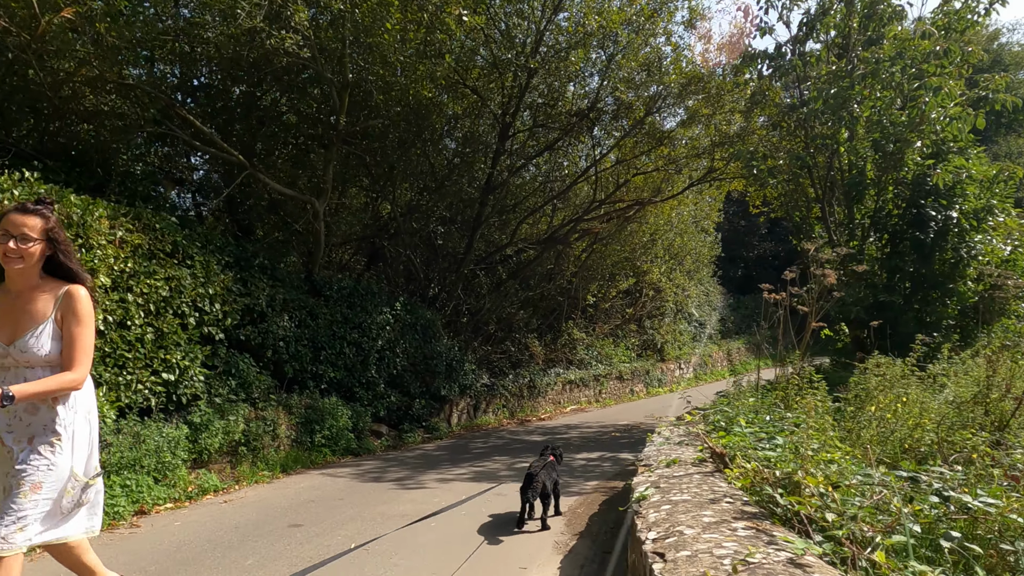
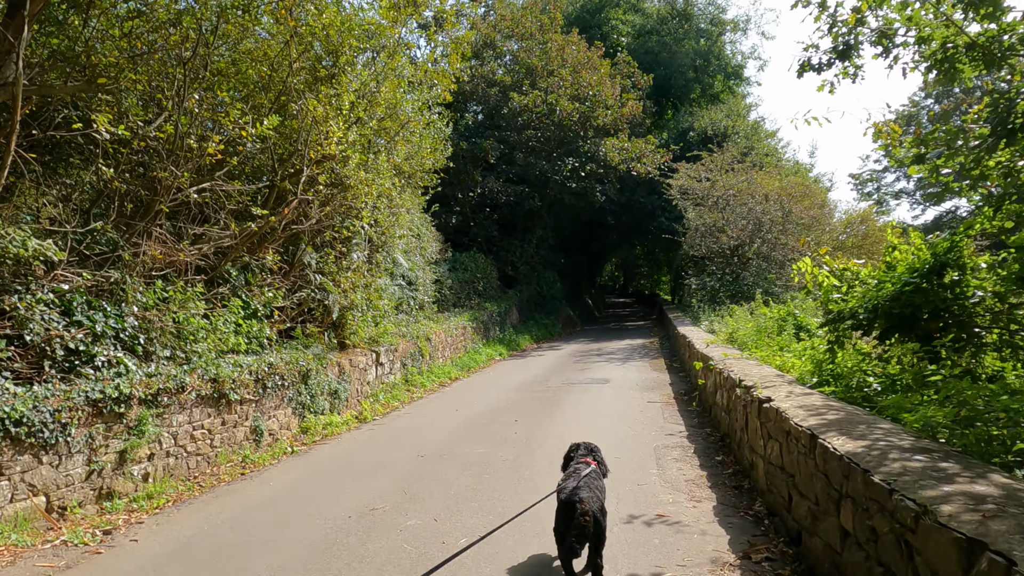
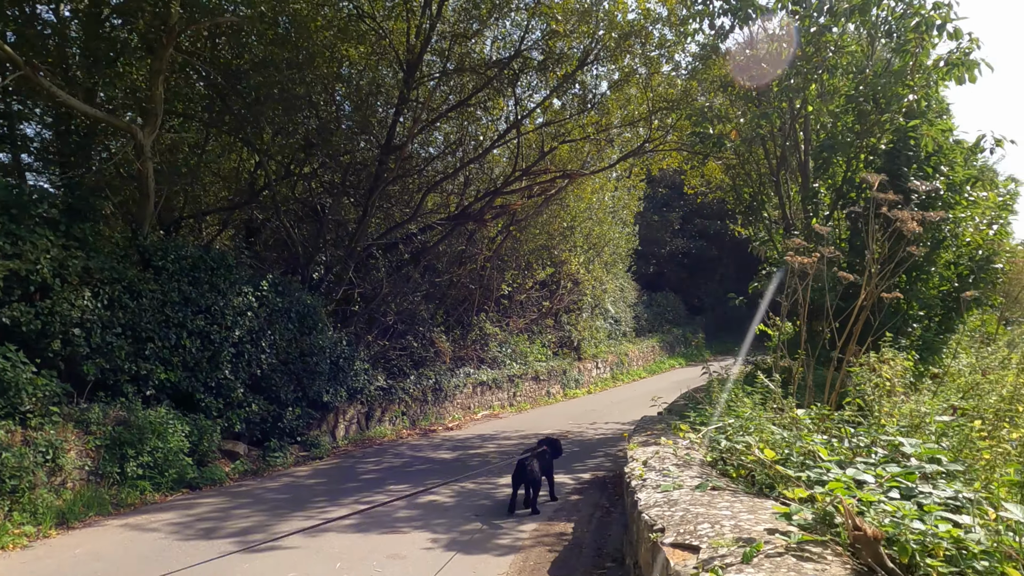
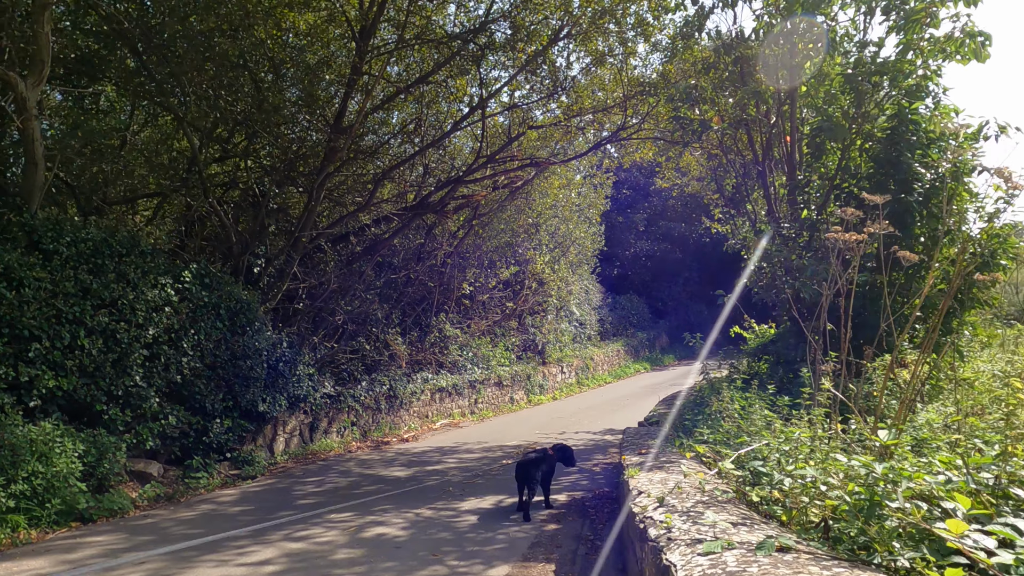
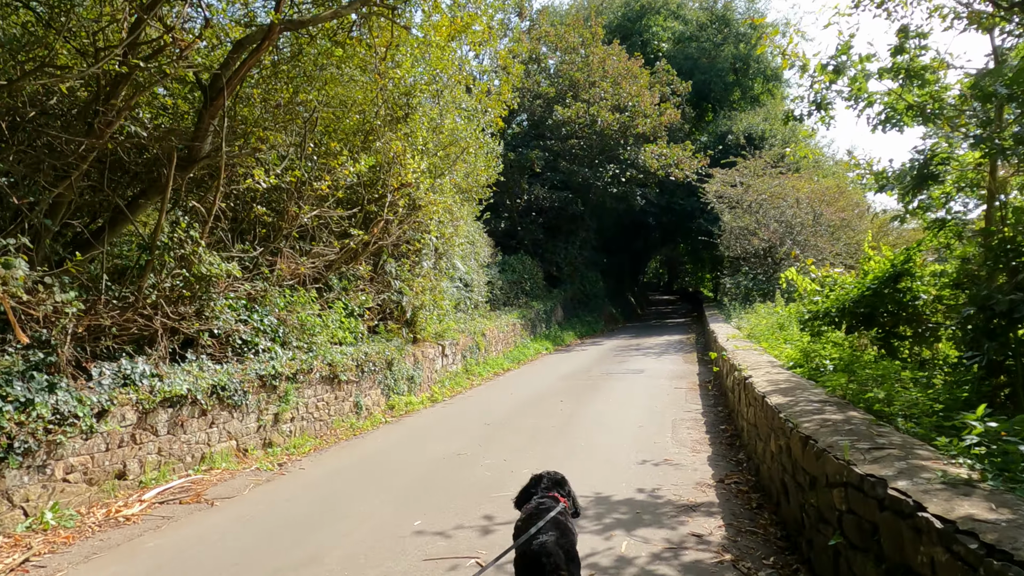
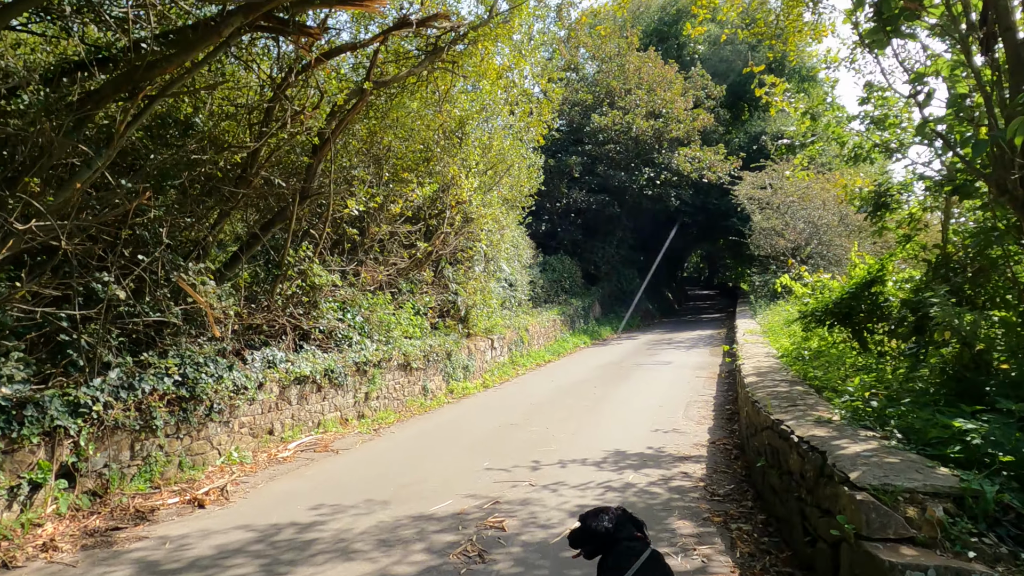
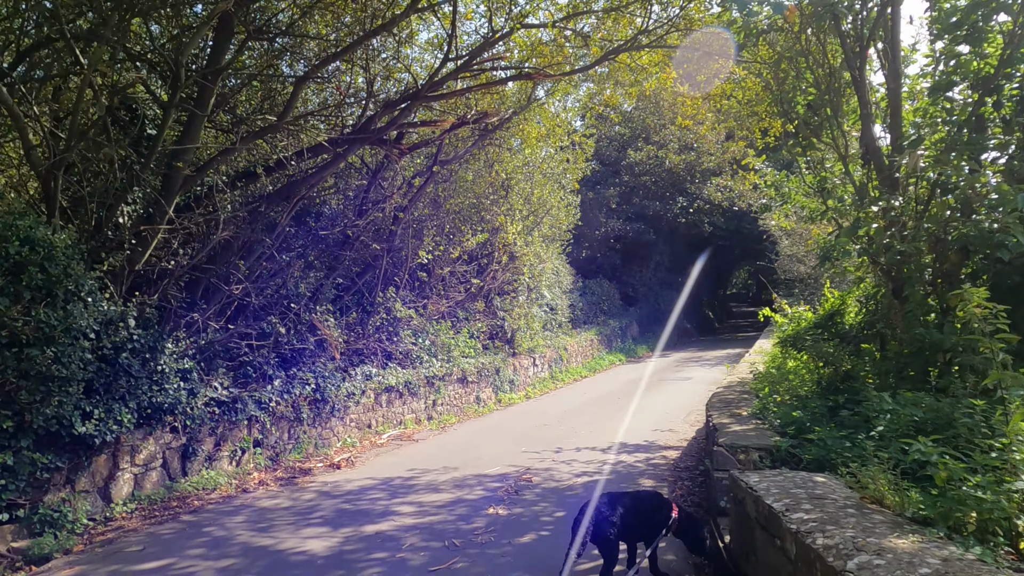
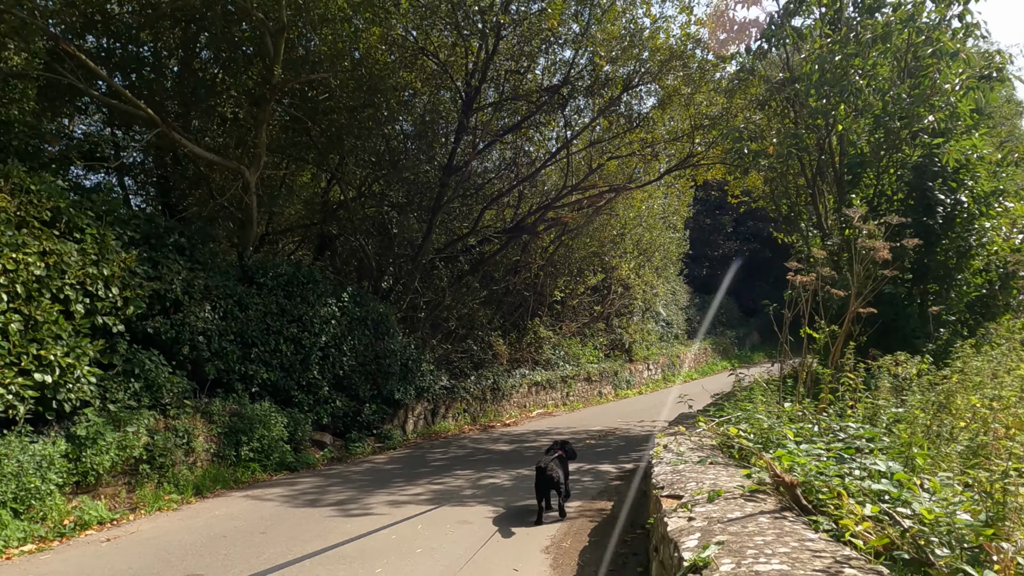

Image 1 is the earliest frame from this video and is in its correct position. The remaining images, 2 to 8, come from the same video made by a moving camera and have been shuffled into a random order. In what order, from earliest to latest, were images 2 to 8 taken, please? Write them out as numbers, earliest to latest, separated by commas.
8, 3, 4, 7, 6, 5, 2
